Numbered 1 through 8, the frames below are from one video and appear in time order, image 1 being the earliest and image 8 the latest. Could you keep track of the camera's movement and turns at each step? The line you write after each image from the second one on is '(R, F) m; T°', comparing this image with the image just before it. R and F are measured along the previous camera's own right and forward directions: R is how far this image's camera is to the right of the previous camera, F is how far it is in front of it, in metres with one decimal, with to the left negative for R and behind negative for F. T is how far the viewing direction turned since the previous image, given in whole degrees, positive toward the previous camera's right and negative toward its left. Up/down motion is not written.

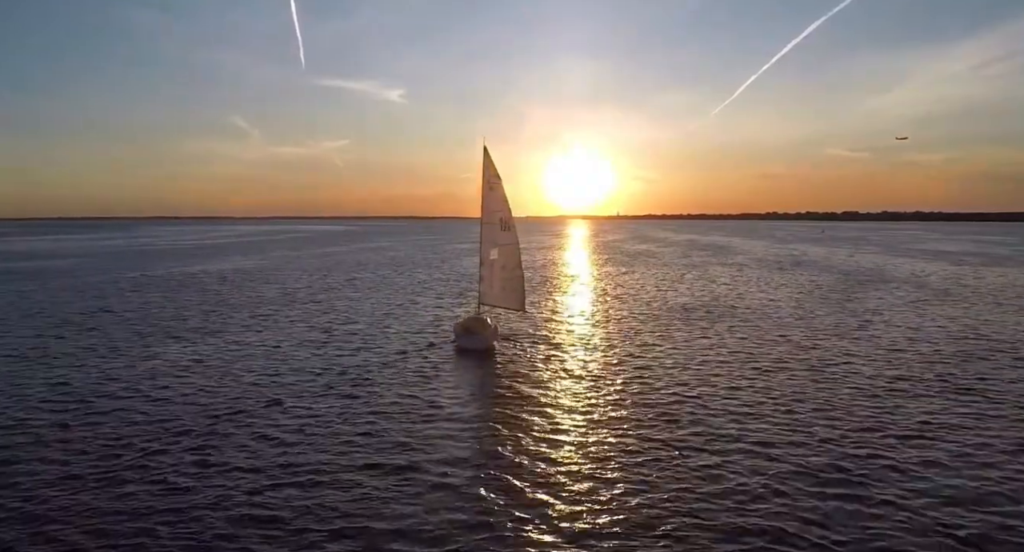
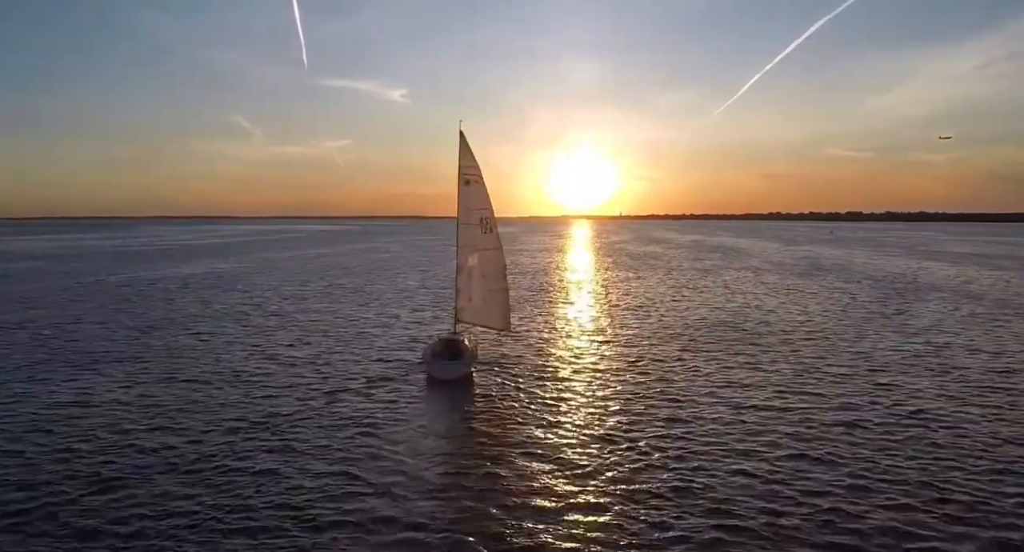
(+0.8, +6.5) m; 0°
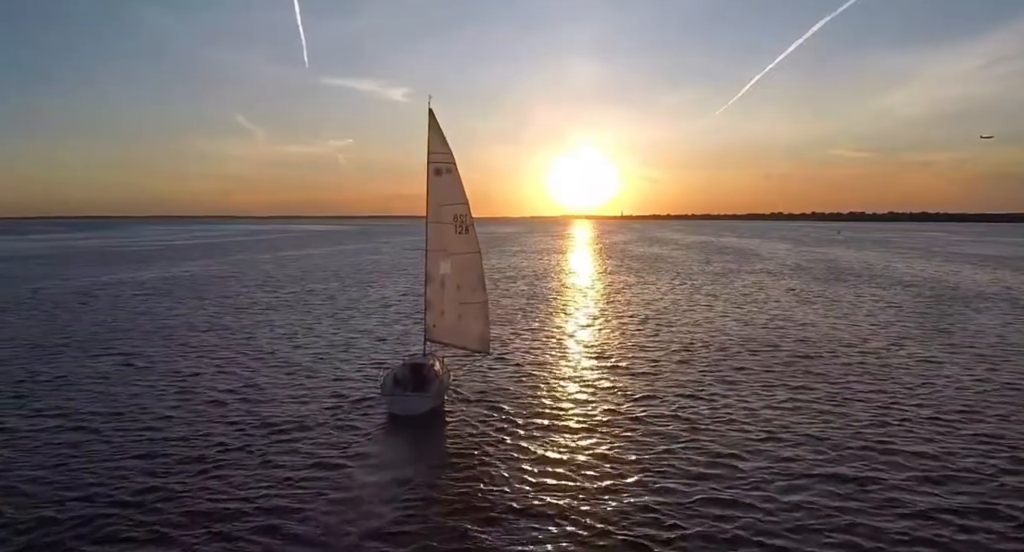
(+0.7, +5.5) m; 0°
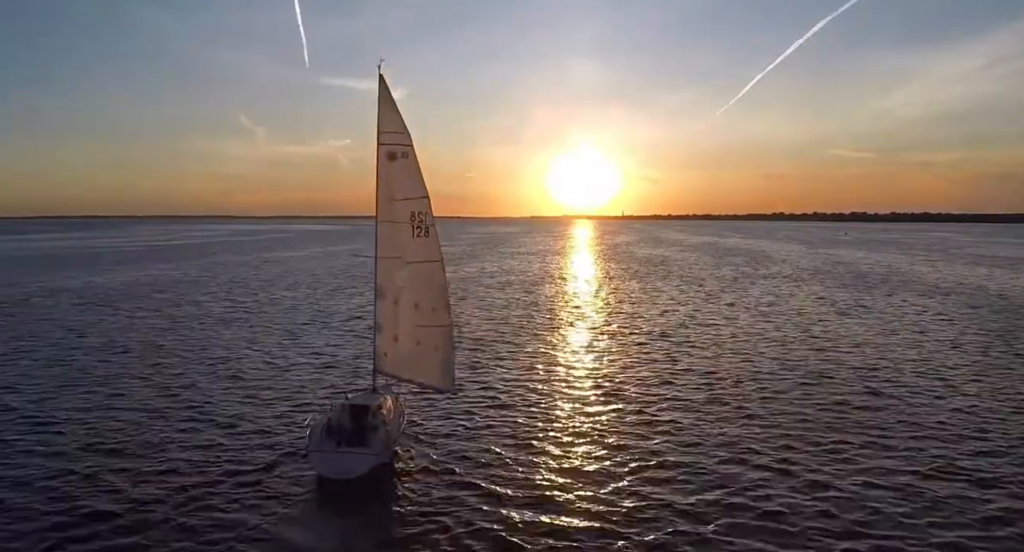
(+0.7, +5.5) m; 0°
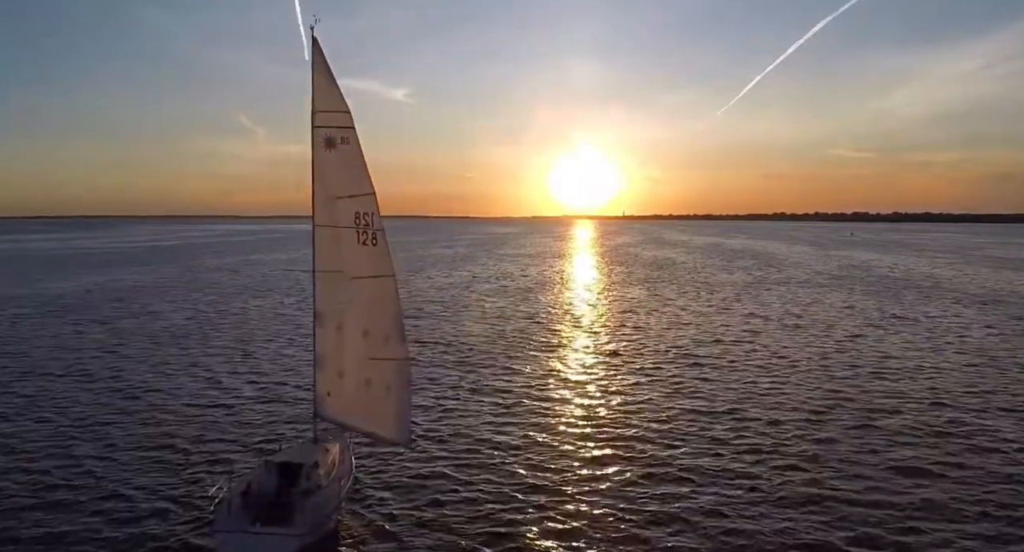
(+0.5, +4.1) m; 0°
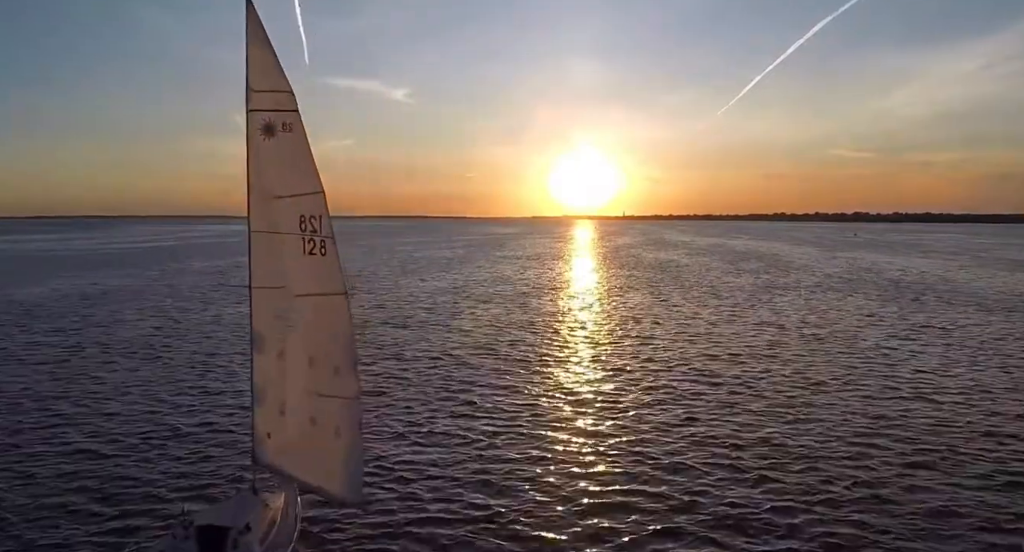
(+0.3, +2.6) m; 0°
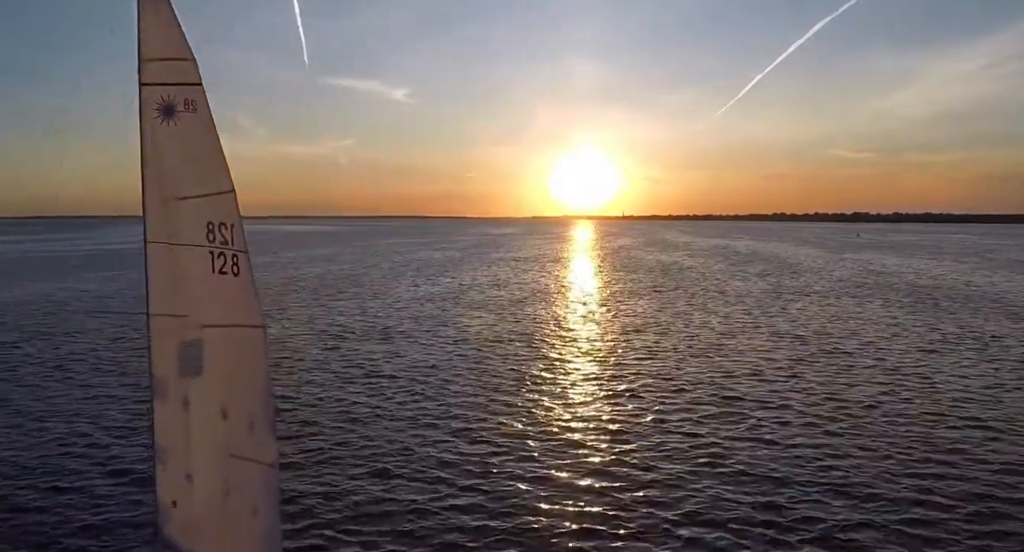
(+0.3, +2.5) m; 0°
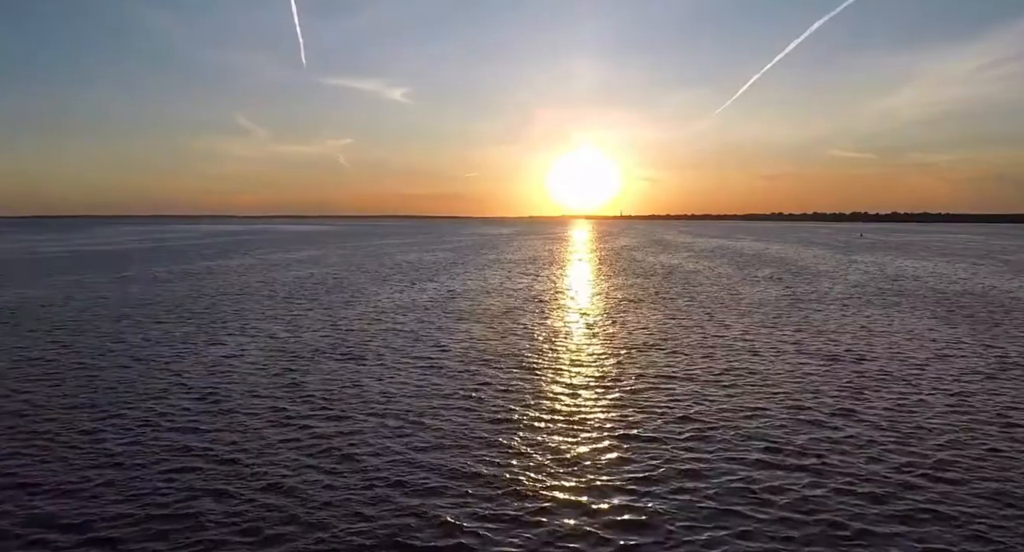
(+0.5, +3.7) m; 0°
